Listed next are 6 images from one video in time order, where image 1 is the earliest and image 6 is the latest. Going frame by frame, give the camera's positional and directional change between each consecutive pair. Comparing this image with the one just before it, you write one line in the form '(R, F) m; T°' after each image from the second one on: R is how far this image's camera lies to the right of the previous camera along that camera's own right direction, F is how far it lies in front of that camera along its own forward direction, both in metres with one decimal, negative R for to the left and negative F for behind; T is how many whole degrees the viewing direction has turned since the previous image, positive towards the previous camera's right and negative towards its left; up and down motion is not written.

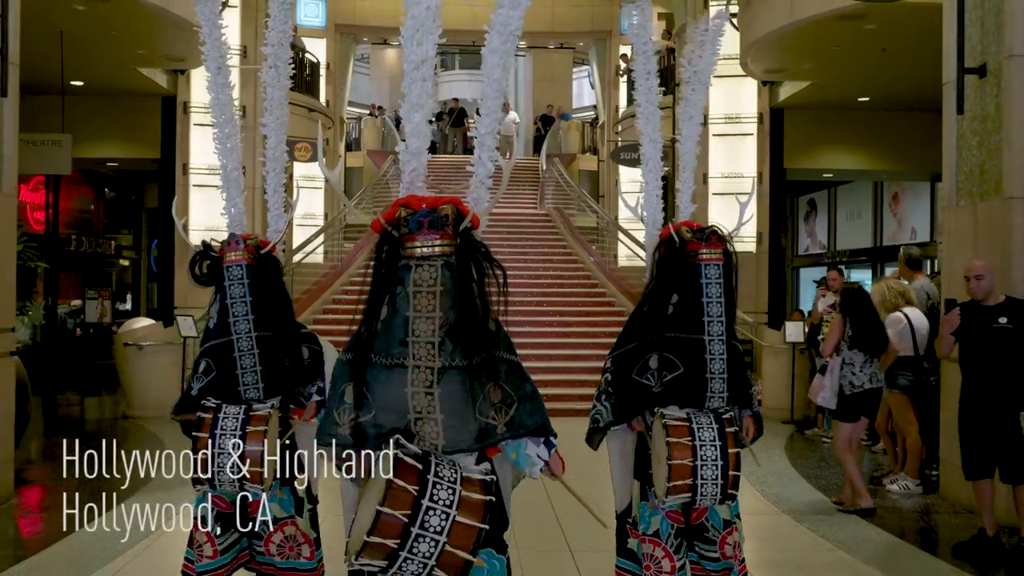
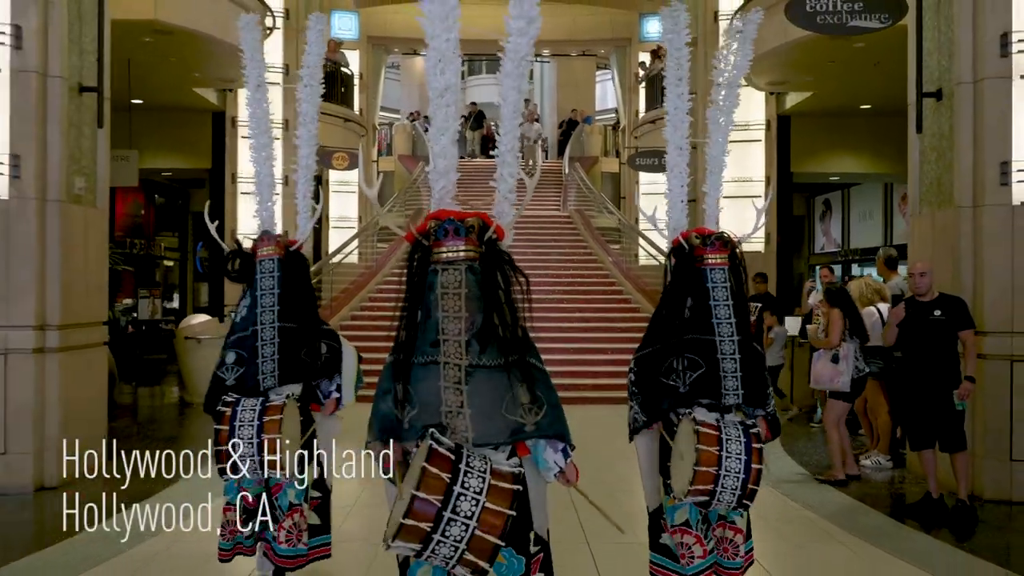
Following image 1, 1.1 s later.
(+0.1, -0.9) m; -2°
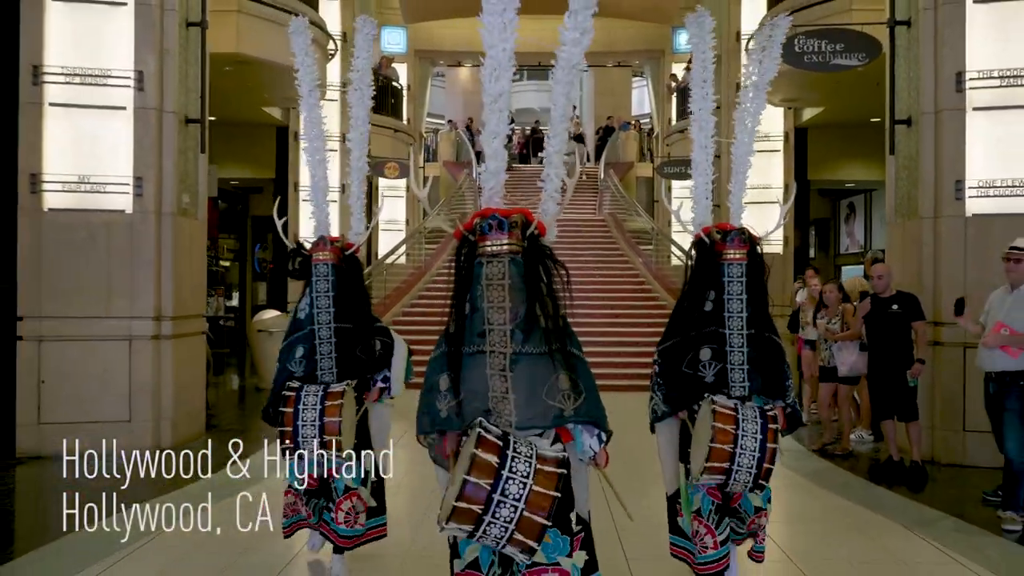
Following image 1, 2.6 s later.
(+0.1, -1.2) m; -3°
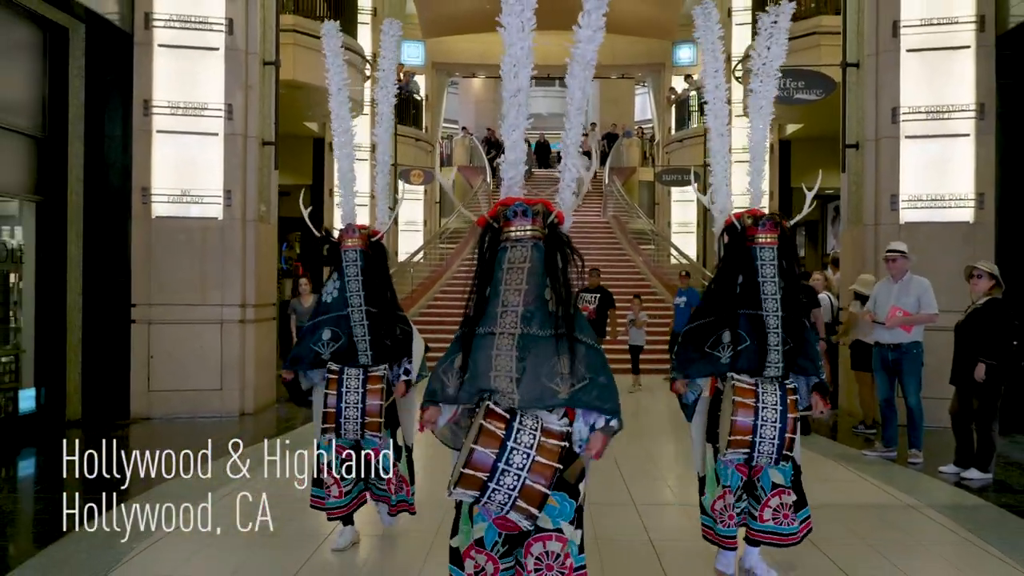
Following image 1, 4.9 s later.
(-0.2, -1.6) m; 0°
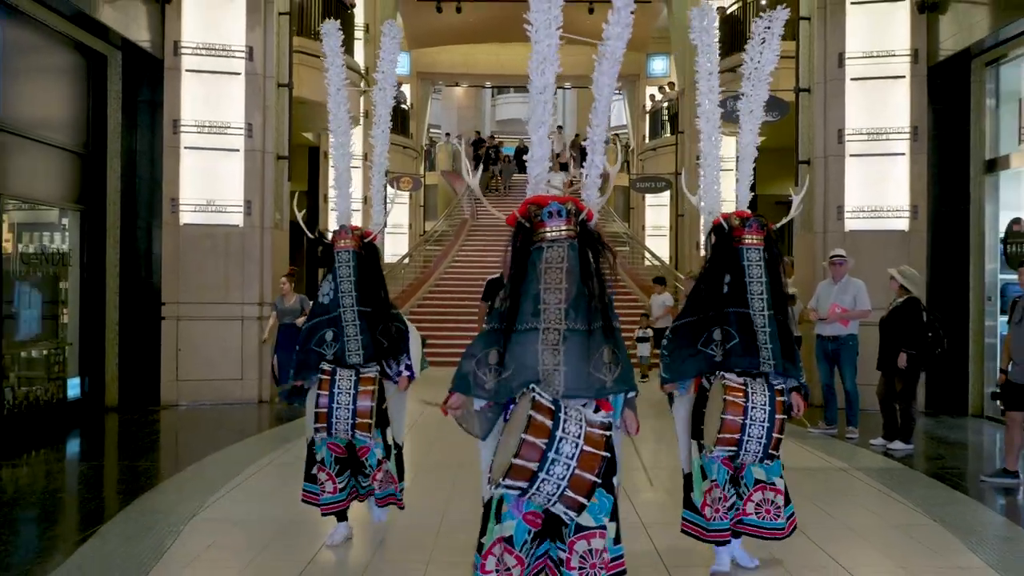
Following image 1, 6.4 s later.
(-0.2, -1.0) m; +2°
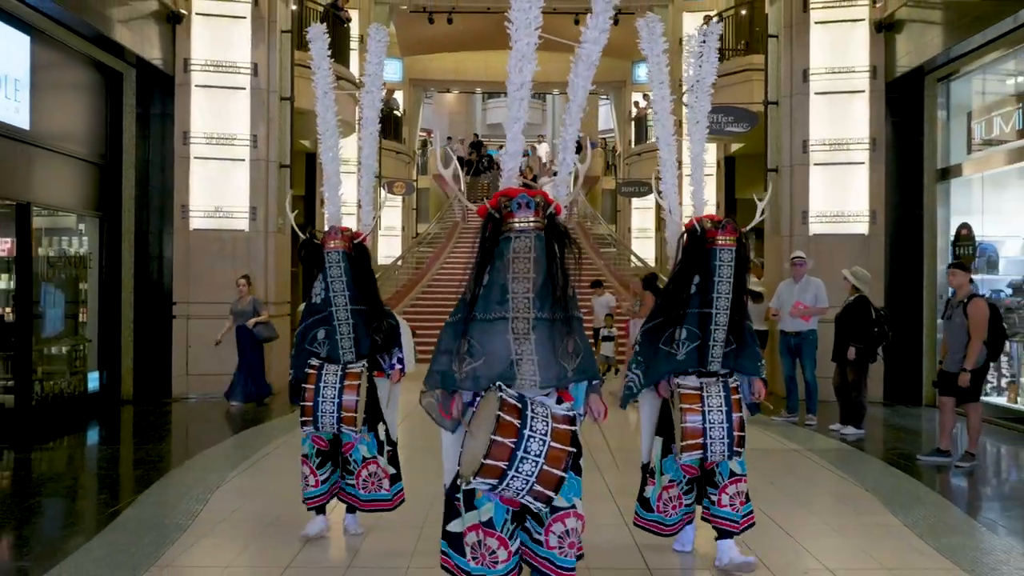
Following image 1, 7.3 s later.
(0.0, -0.7) m; +1°
